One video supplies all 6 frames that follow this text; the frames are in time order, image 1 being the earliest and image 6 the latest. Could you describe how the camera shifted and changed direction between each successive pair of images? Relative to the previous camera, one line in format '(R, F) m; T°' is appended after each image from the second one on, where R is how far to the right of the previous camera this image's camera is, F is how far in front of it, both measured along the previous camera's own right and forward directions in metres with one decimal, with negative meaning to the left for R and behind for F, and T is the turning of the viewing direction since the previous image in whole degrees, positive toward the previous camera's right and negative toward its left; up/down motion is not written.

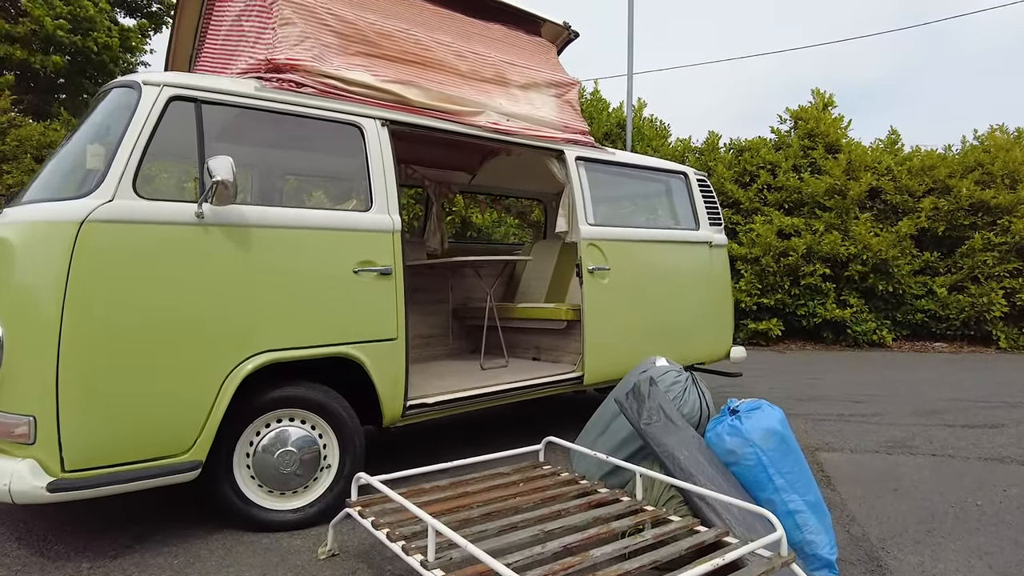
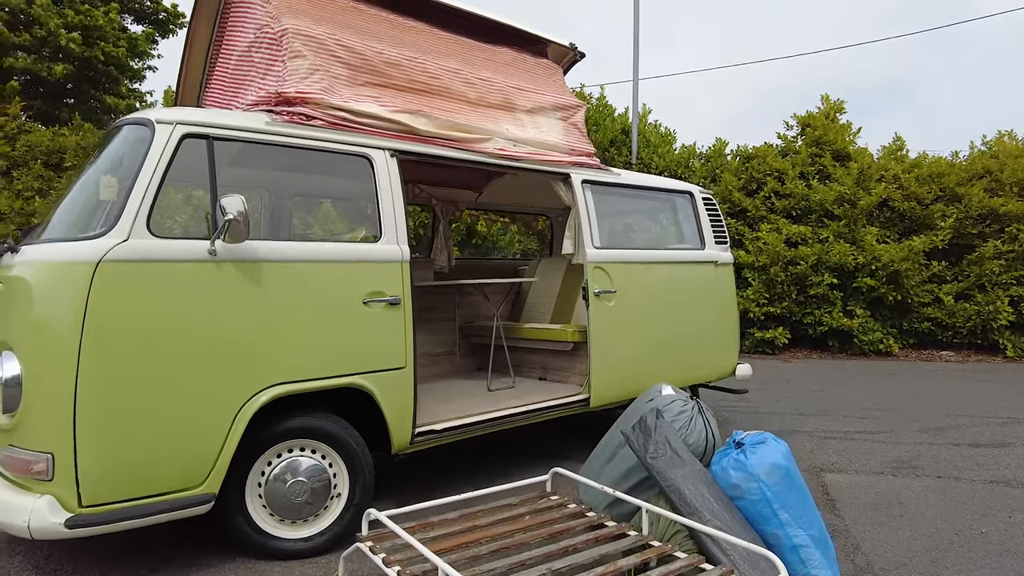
(0.0, 0.0) m; 0°
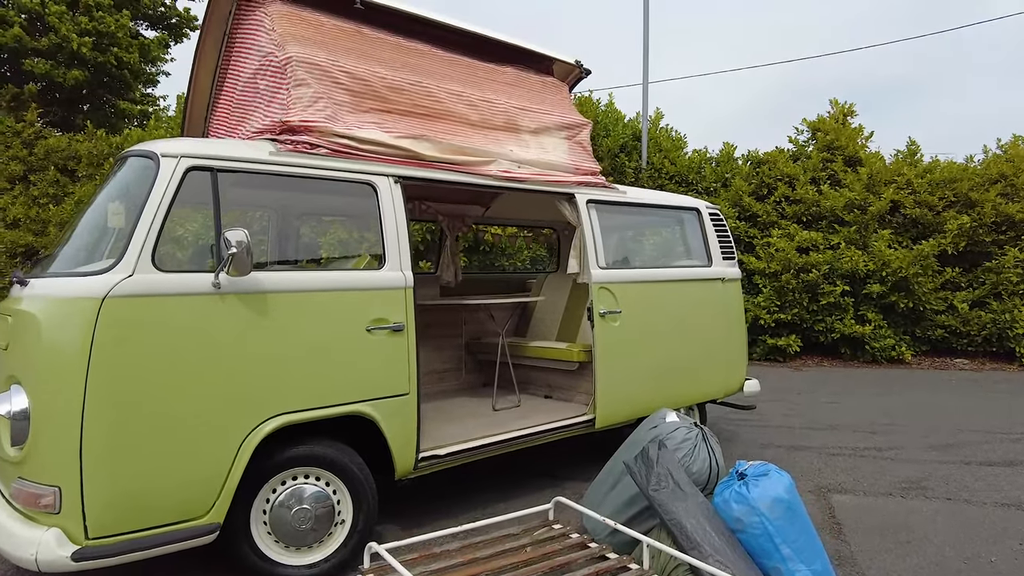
(+0.1, 0.0) m; -1°
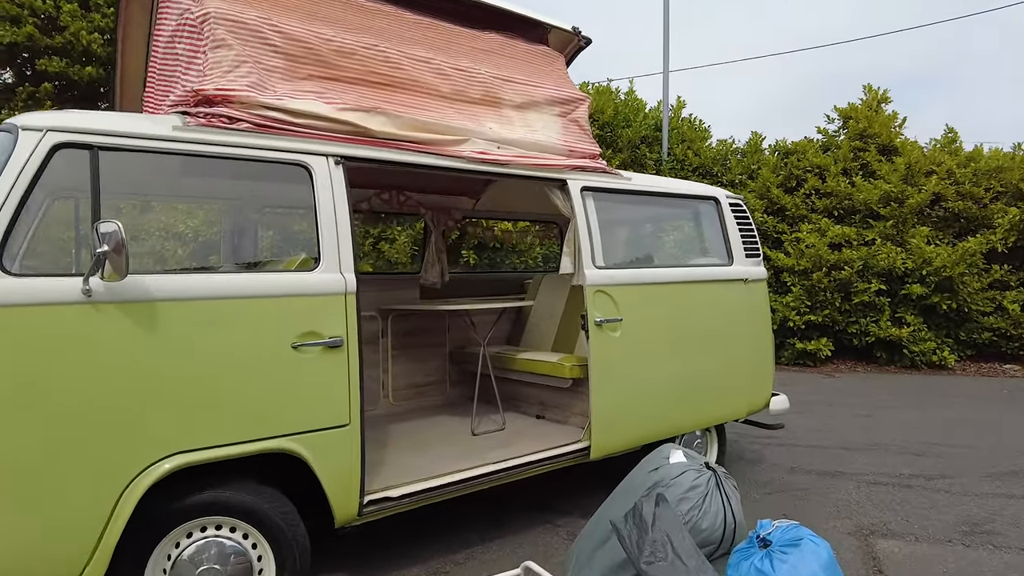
(+0.3, +0.8) m; -2°
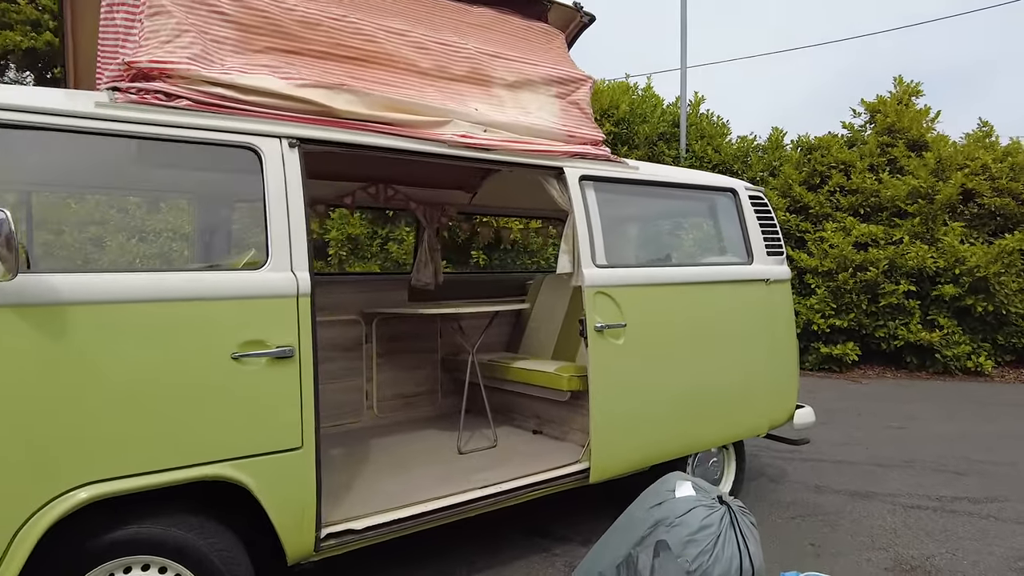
(+0.2, +0.5) m; -2°
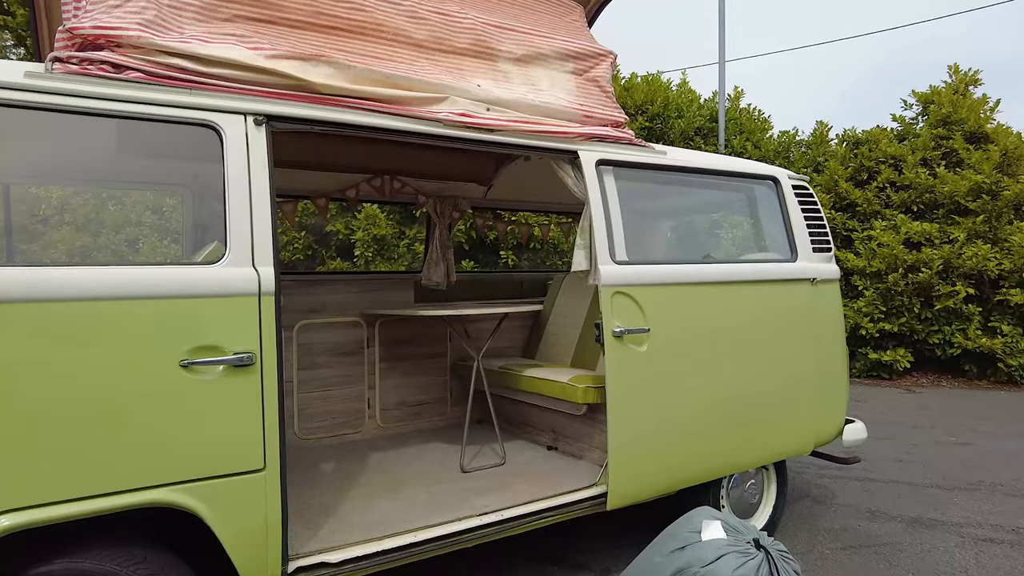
(+0.1, +0.4) m; -3°
